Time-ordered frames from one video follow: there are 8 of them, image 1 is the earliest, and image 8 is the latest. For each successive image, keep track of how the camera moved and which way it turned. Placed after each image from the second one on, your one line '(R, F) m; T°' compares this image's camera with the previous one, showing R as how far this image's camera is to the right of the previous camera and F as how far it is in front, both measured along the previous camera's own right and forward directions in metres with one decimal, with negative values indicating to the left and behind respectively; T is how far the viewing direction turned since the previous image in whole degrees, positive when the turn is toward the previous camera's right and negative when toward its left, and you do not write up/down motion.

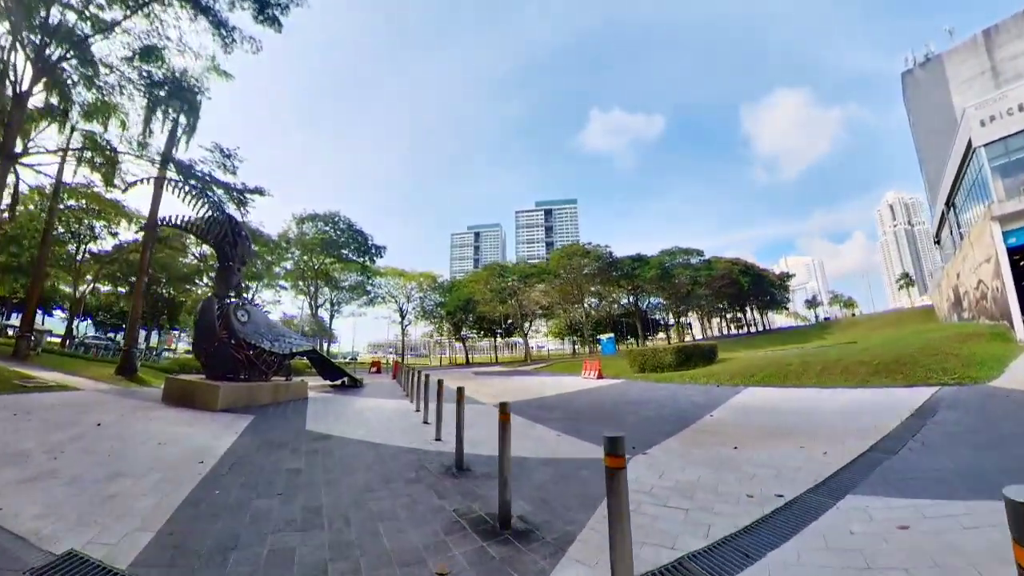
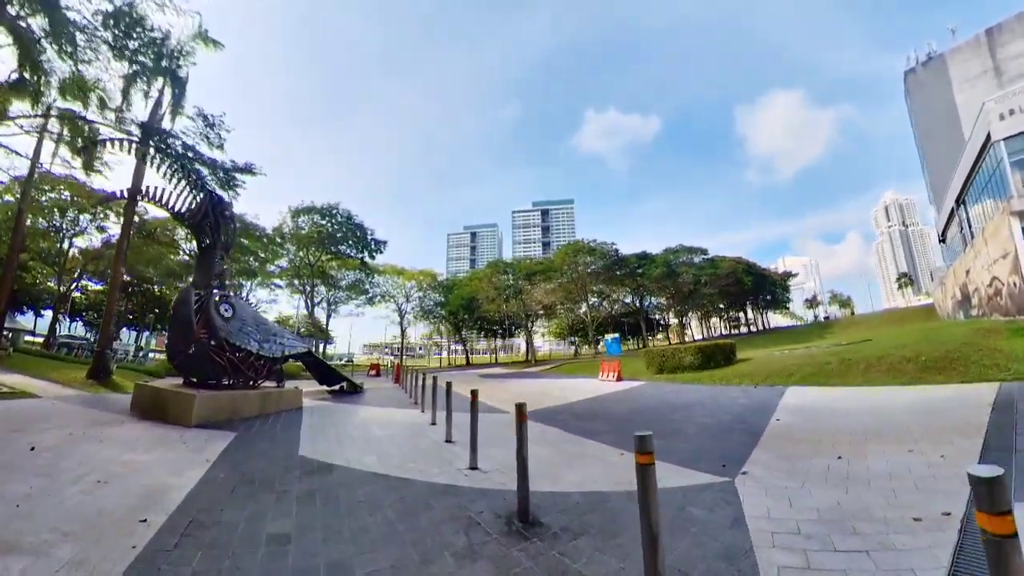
(-0.6, +1.2) m; +1°
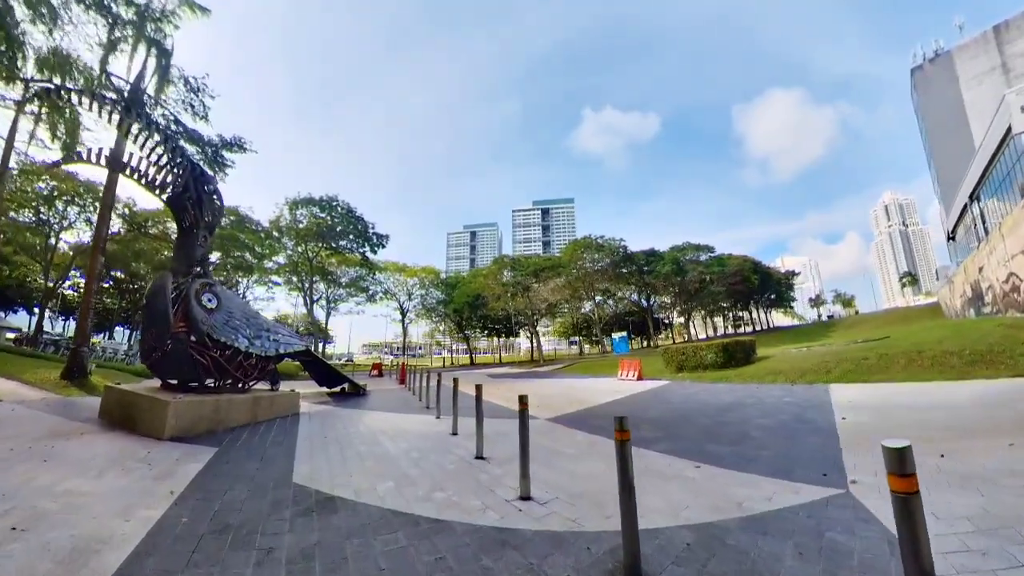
(-0.5, +1.0) m; 0°
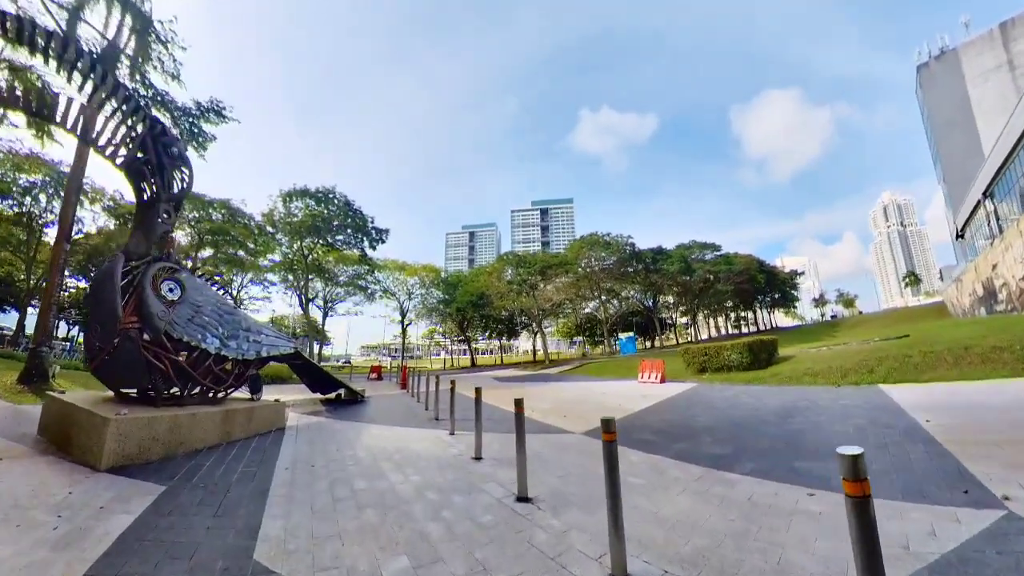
(-0.4, +1.2) m; 0°
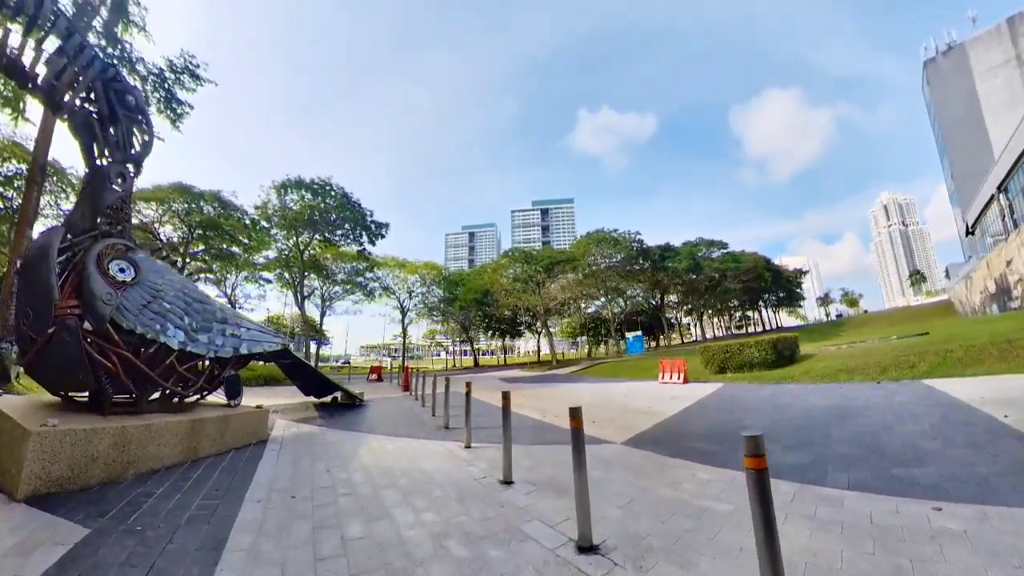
(-0.3, +1.0) m; 0°
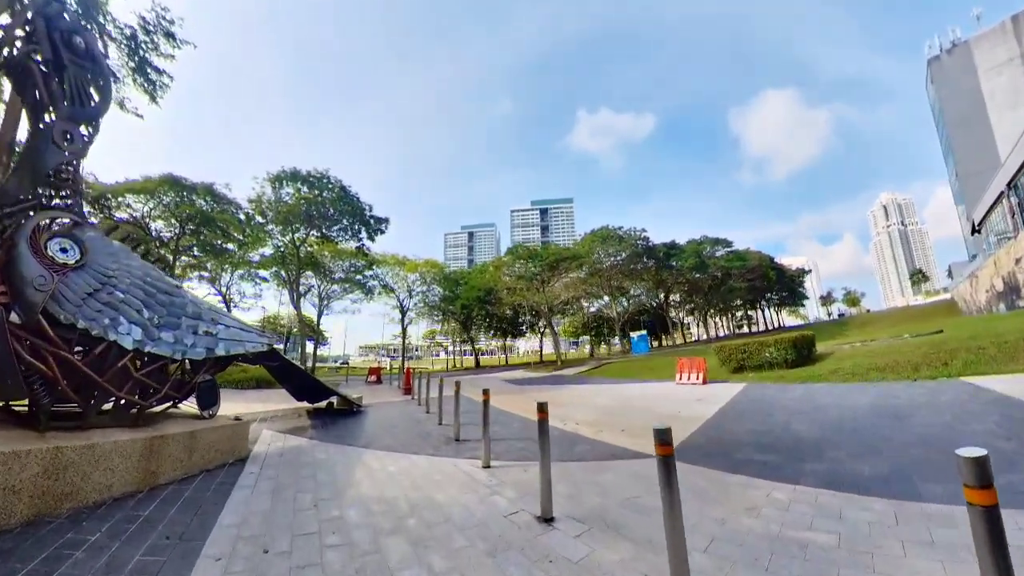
(-0.3, +0.8) m; 0°
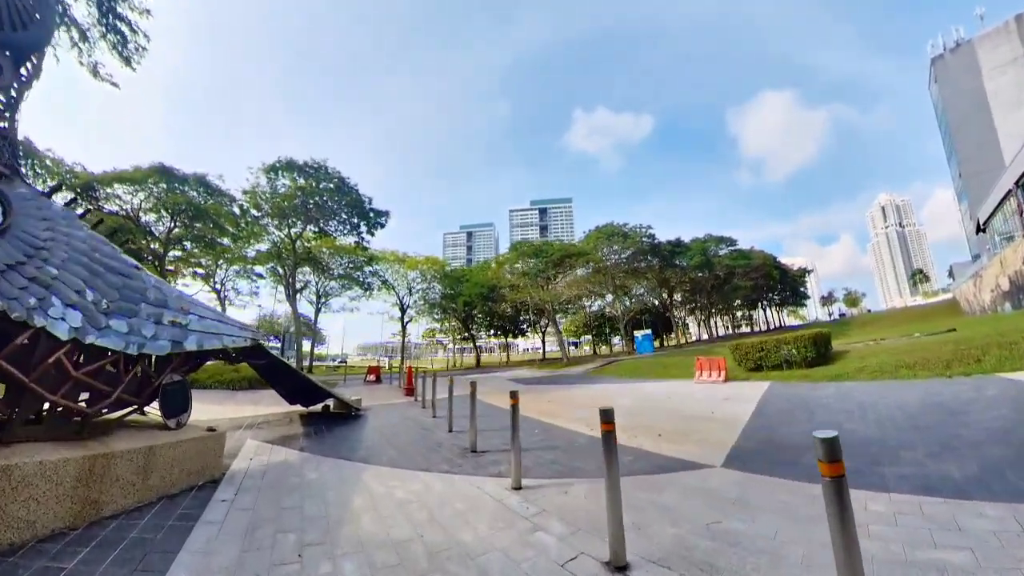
(-0.3, +0.8) m; 0°
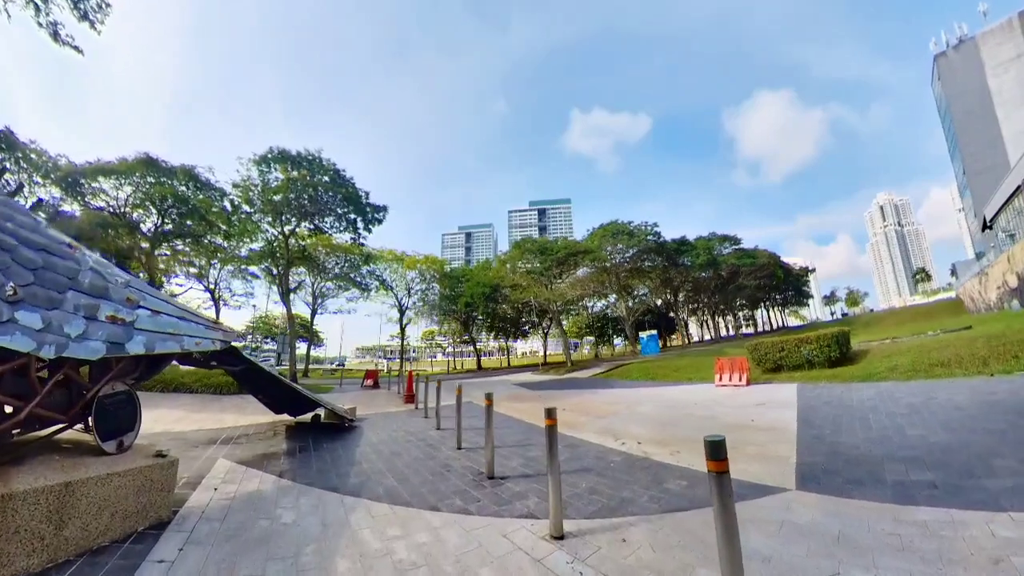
(-0.2, +0.8) m; 0°
